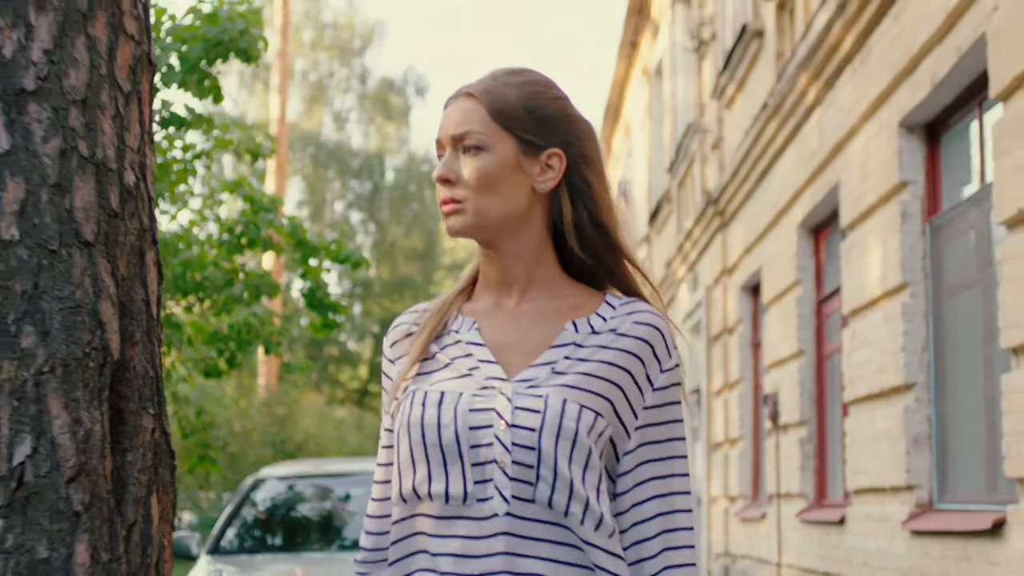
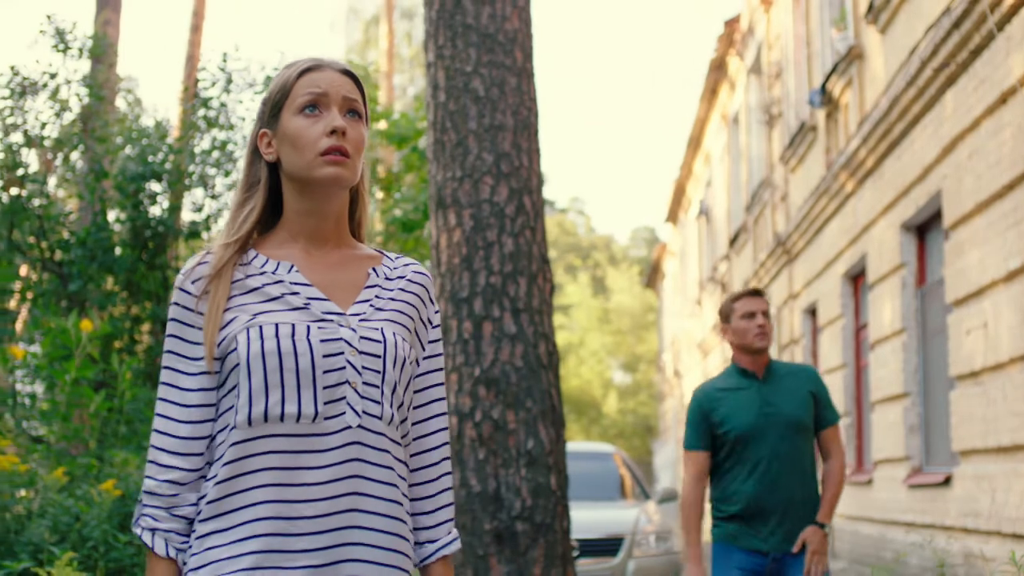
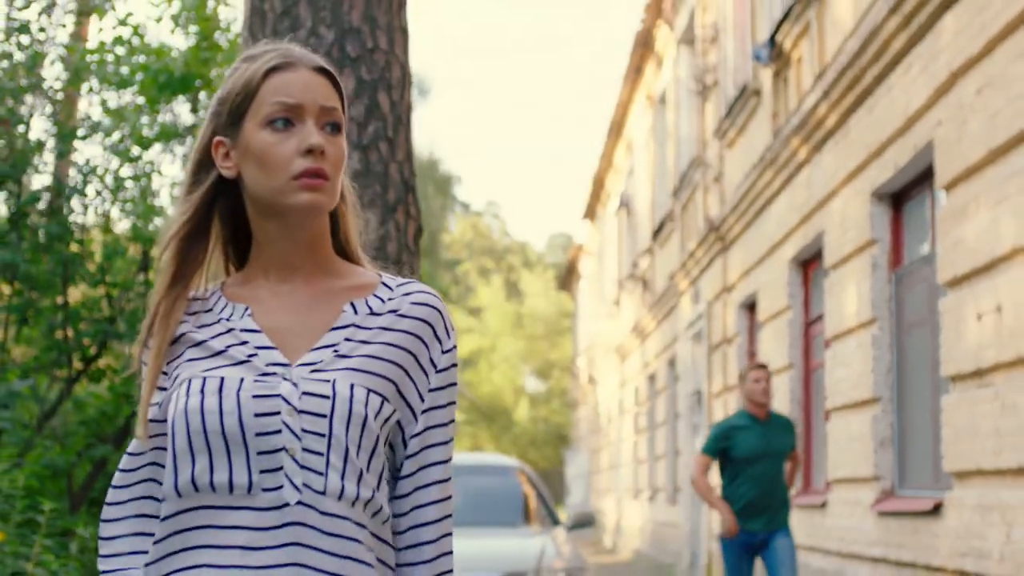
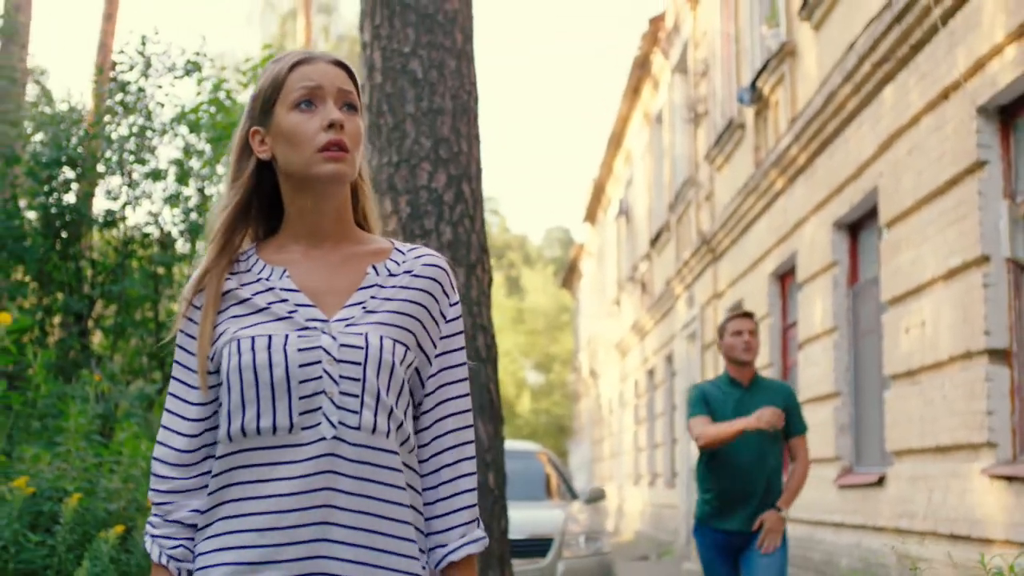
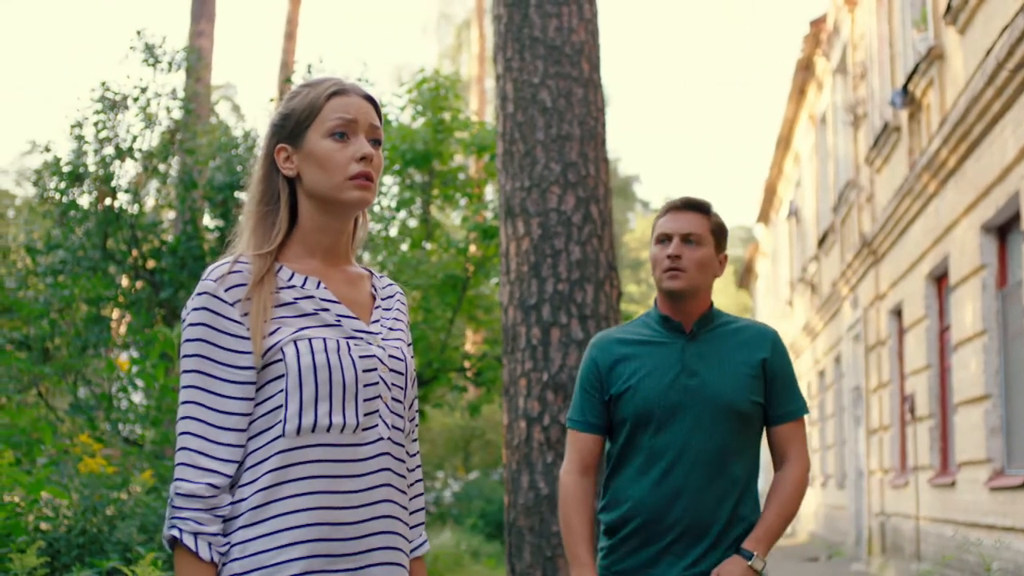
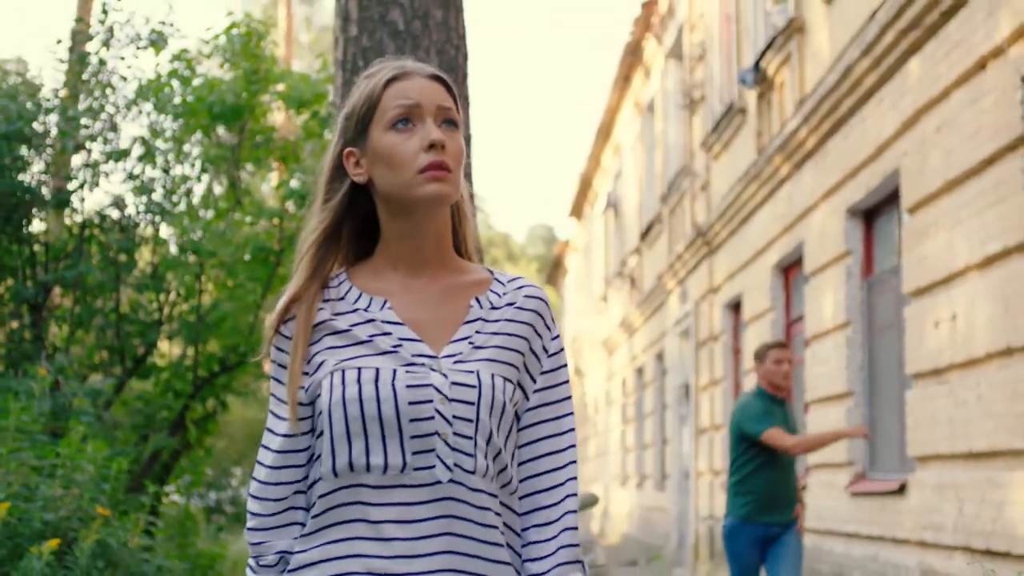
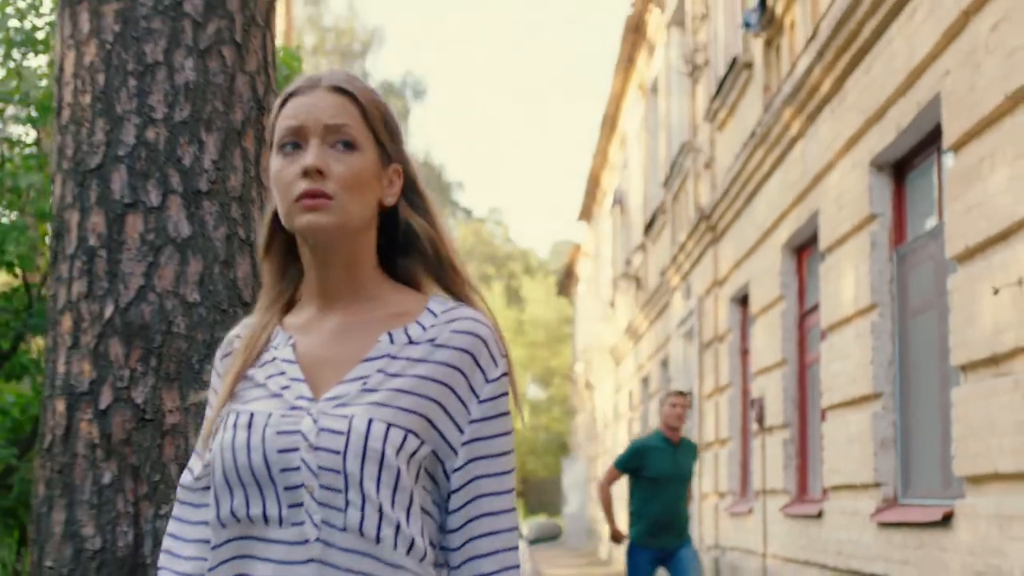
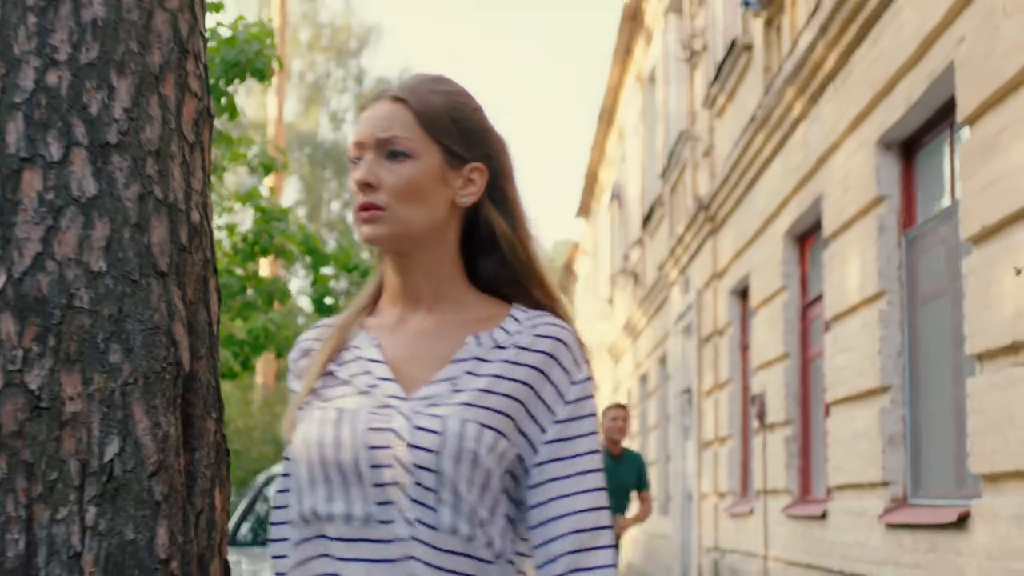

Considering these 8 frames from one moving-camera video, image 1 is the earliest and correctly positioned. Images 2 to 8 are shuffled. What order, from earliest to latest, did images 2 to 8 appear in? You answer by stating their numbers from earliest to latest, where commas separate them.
8, 7, 3, 6, 4, 2, 5
